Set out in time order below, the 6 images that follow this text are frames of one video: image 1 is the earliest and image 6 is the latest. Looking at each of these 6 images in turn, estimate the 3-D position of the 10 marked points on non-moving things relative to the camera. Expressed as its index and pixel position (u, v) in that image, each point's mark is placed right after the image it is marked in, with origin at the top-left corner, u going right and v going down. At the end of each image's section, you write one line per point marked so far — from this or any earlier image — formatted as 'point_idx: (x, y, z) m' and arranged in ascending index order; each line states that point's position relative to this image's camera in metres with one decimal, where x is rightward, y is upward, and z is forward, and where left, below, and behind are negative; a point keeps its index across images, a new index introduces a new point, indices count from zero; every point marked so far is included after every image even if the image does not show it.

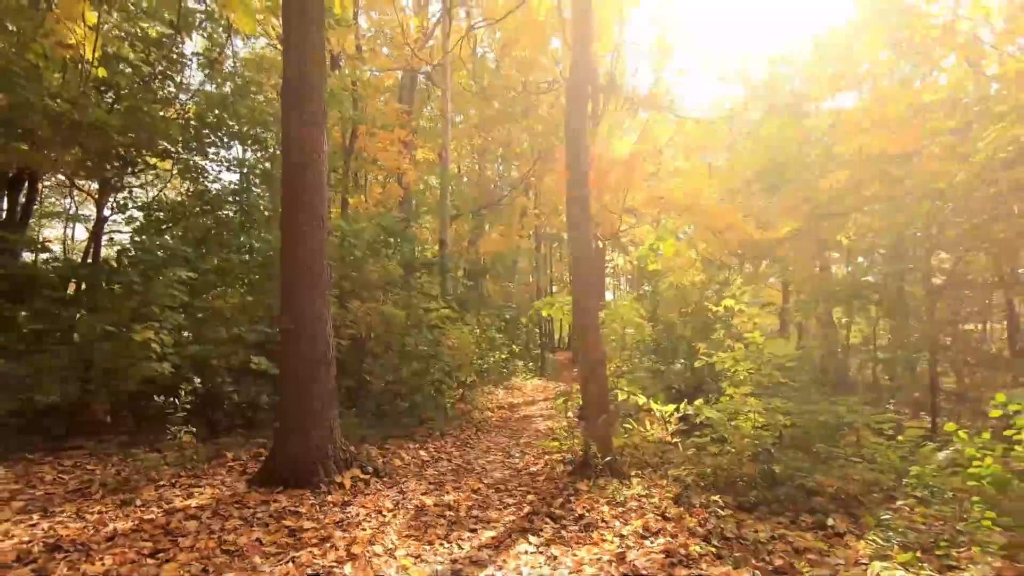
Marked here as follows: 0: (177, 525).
0: (-2.2, -1.5, +3.9) m
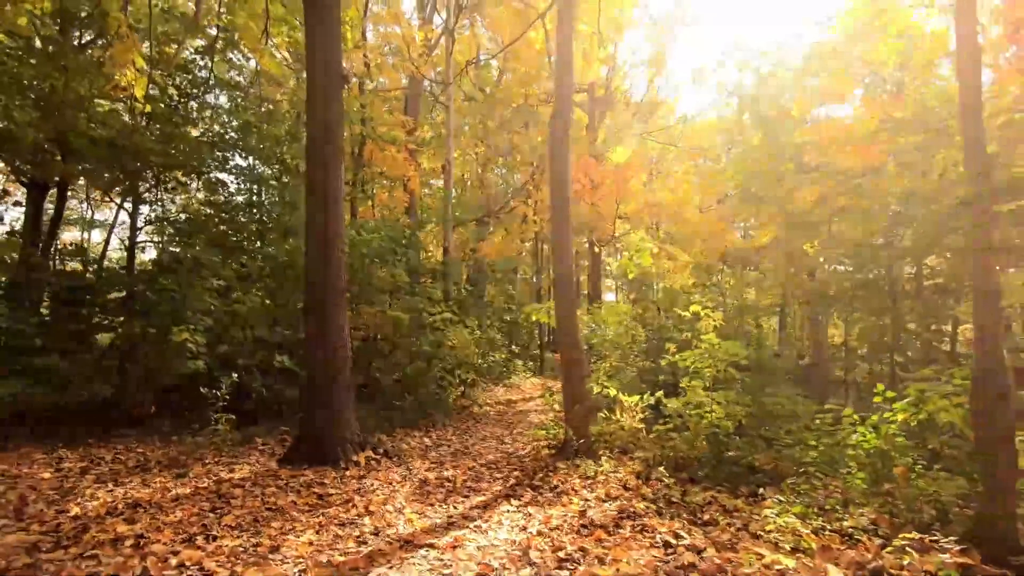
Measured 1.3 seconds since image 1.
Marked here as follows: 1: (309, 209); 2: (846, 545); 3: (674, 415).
0: (-2.3, -1.6, +4.8) m
1: (-2.1, +0.9, +6.3) m
2: (+2.0, -1.6, +3.6) m
3: (+1.7, -1.4, +6.3) m
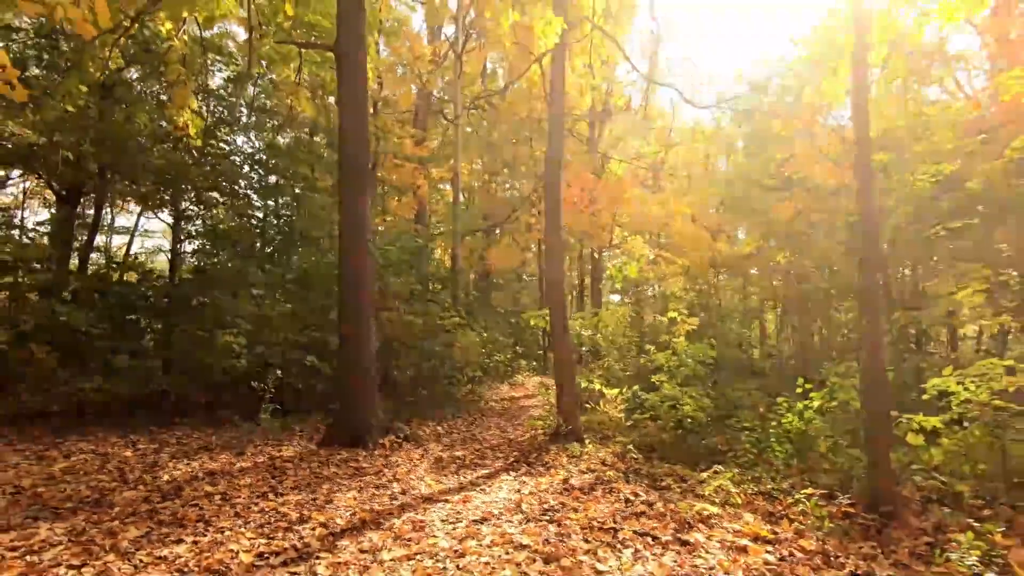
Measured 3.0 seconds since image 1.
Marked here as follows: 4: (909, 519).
0: (-2.3, -1.8, +5.9) m
1: (-2.1, +0.8, +7.4) m
2: (+2.0, -1.7, +4.7) m
3: (+1.7, -1.5, +7.4) m
4: (+2.9, -1.7, +4.4) m
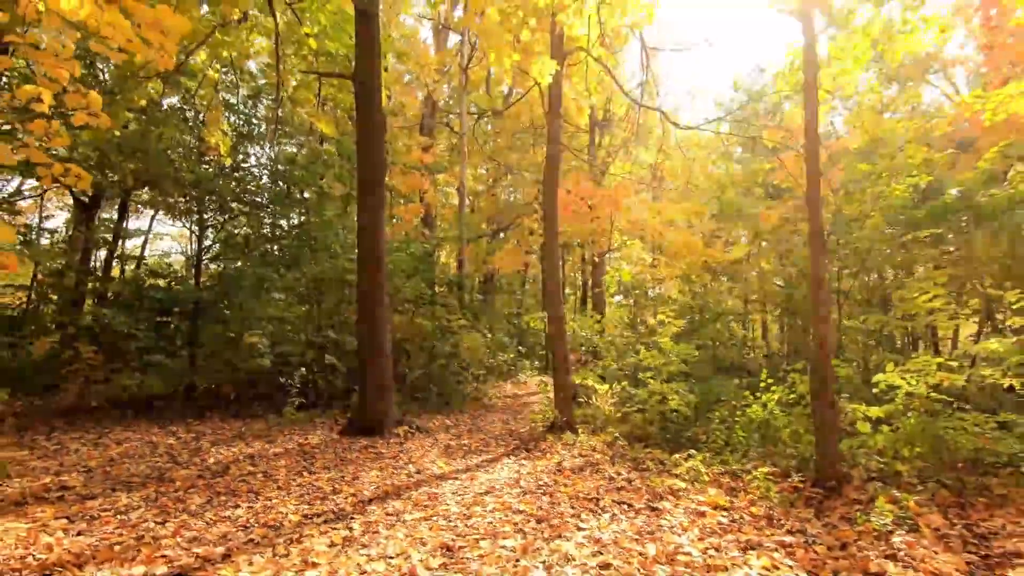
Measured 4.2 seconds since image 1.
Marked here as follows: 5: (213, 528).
0: (-2.3, -1.8, +6.7) m
1: (-2.1, +0.7, +8.2) m
2: (+2.0, -1.8, +5.4) m
3: (+1.8, -1.6, +8.2) m
4: (+2.9, -1.8, +5.2) m
5: (-2.0, -1.6, +4.0) m
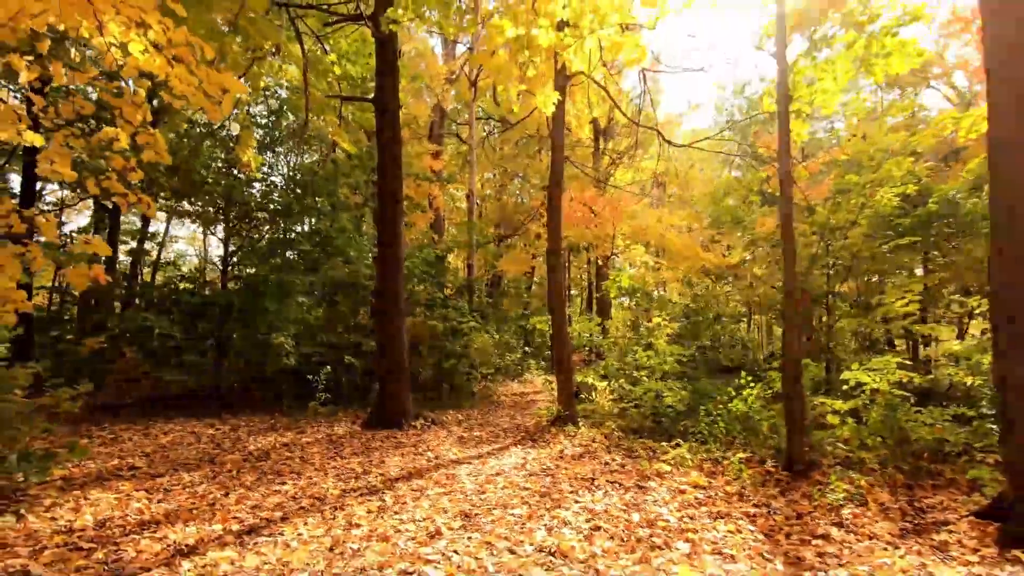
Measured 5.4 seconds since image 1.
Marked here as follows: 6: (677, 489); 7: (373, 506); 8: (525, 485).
0: (-2.2, -1.9, +7.5) m
1: (-2.0, +0.7, +9.0) m
2: (+2.1, -1.8, +6.1) m
3: (+1.9, -1.6, +8.9) m
4: (+3.0, -1.9, +5.9) m
5: (-2.0, -1.7, +4.8) m
6: (+1.5, -1.8, +5.3) m
7: (-1.1, -1.7, +4.7) m
8: (+0.1, -1.8, +5.3) m
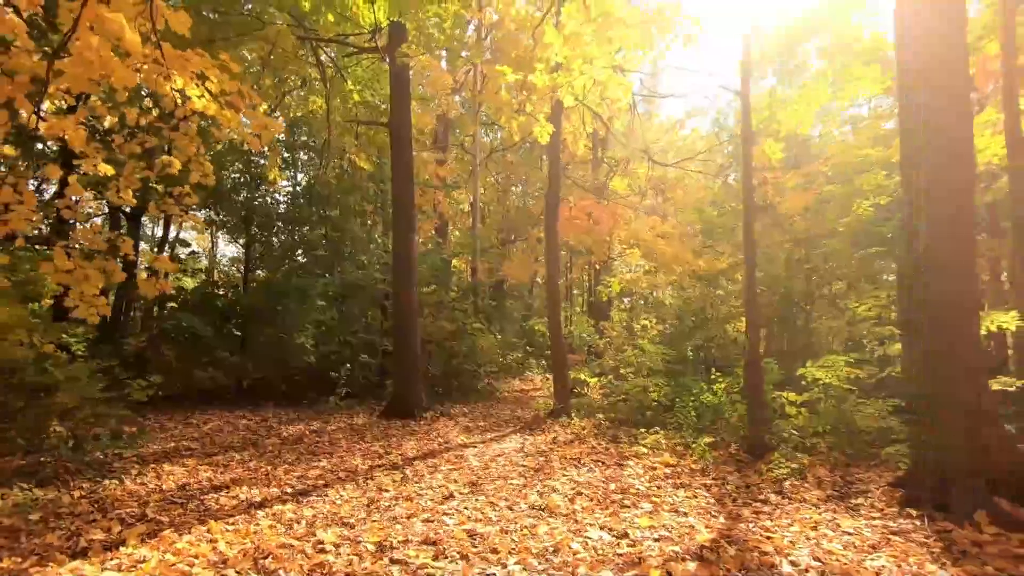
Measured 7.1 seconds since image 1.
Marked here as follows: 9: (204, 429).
0: (-2.2, -2.0, +8.5) m
1: (-2.0, +0.6, +10.0) m
2: (+2.0, -1.9, +7.1) m
3: (+1.9, -1.7, +9.9) m
4: (+3.0, -2.0, +6.9) m
5: (-2.0, -1.8, +5.8) m
6: (+1.5, -1.9, +6.2) m
7: (-1.1, -1.8, +5.7) m
8: (+0.1, -1.9, +6.3) m
9: (-4.3, -2.0, +8.3) m
